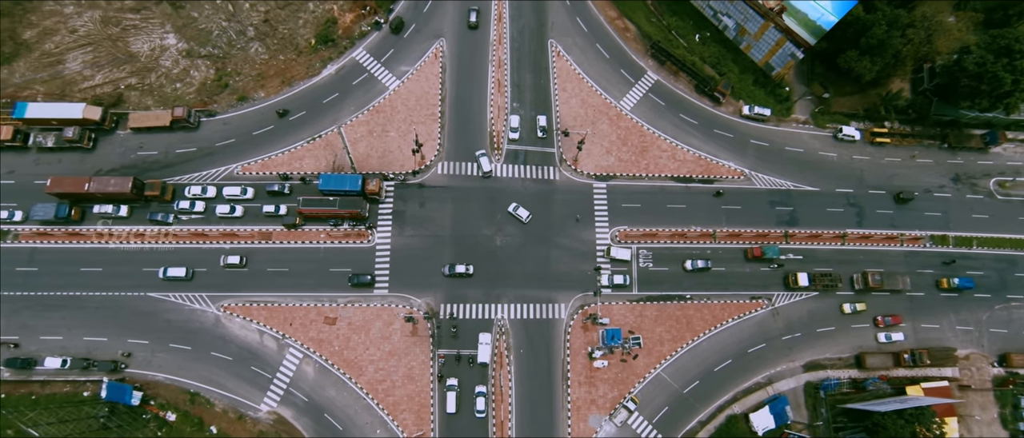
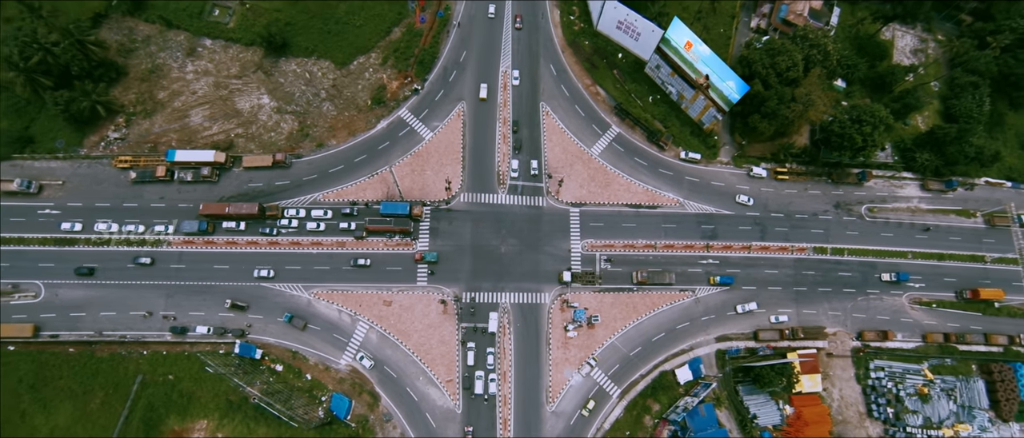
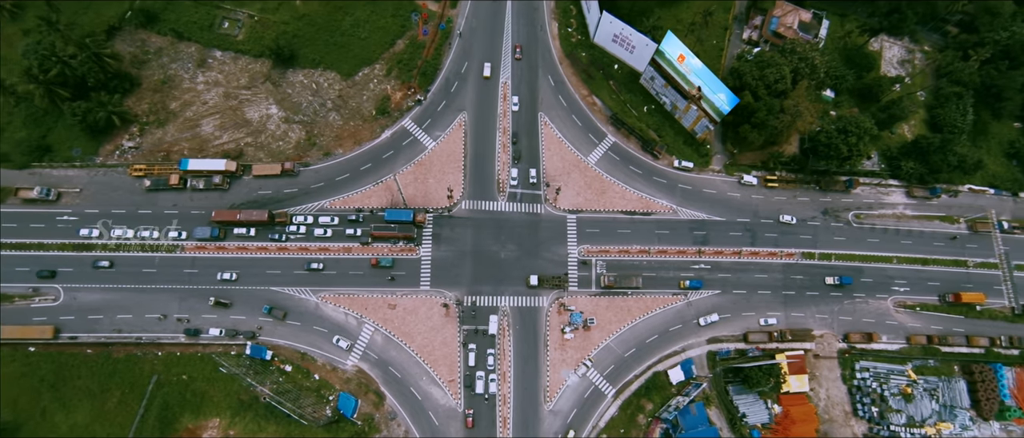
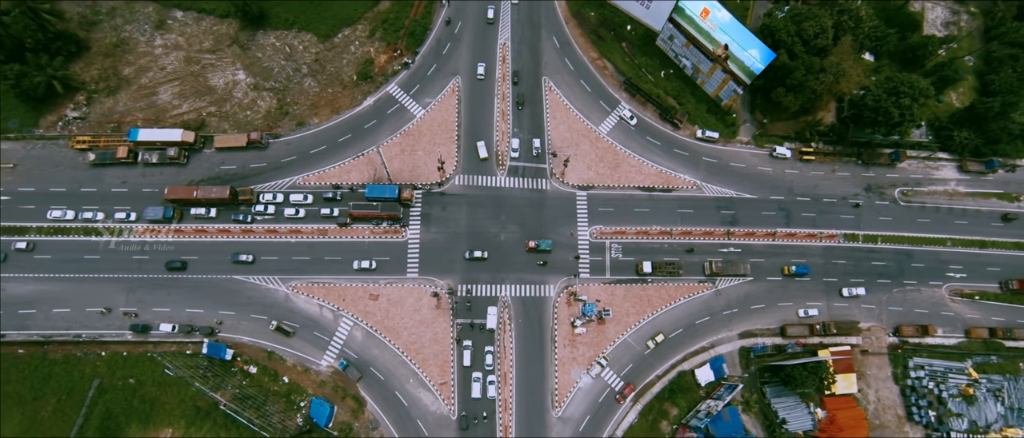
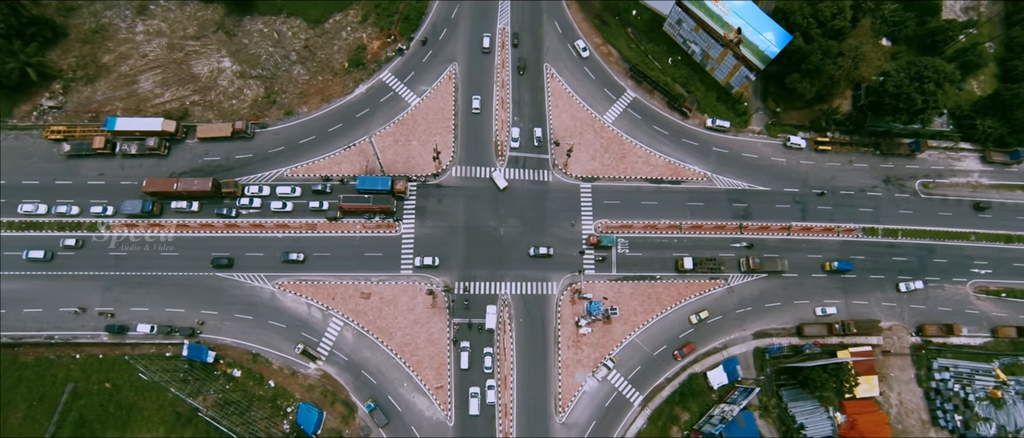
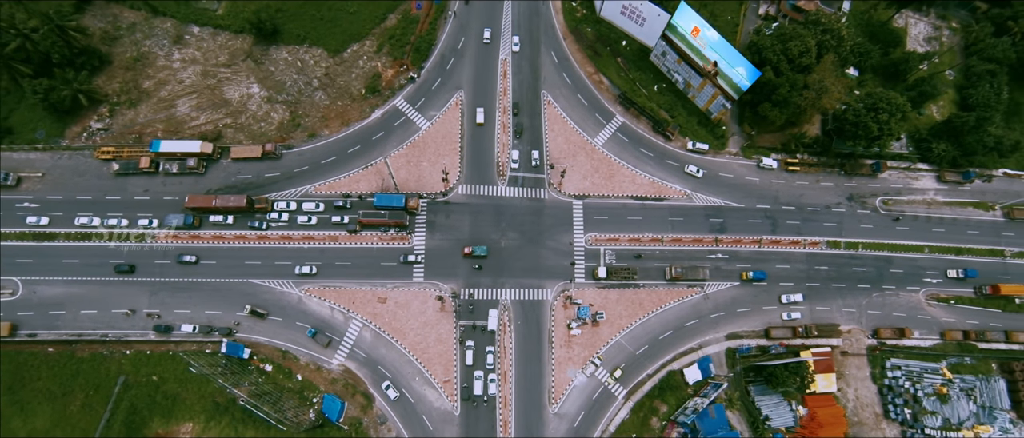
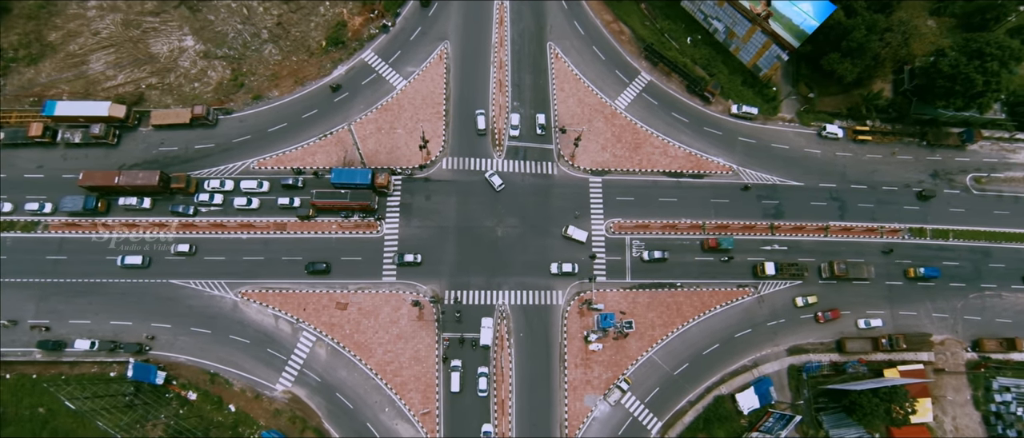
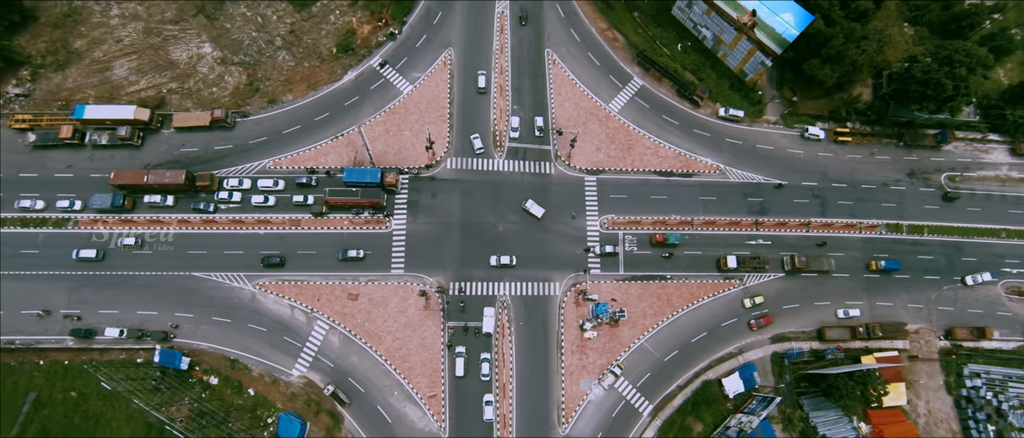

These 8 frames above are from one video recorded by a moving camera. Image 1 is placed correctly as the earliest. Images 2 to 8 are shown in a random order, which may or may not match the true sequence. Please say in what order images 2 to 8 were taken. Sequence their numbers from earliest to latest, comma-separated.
7, 8, 5, 4, 6, 2, 3
